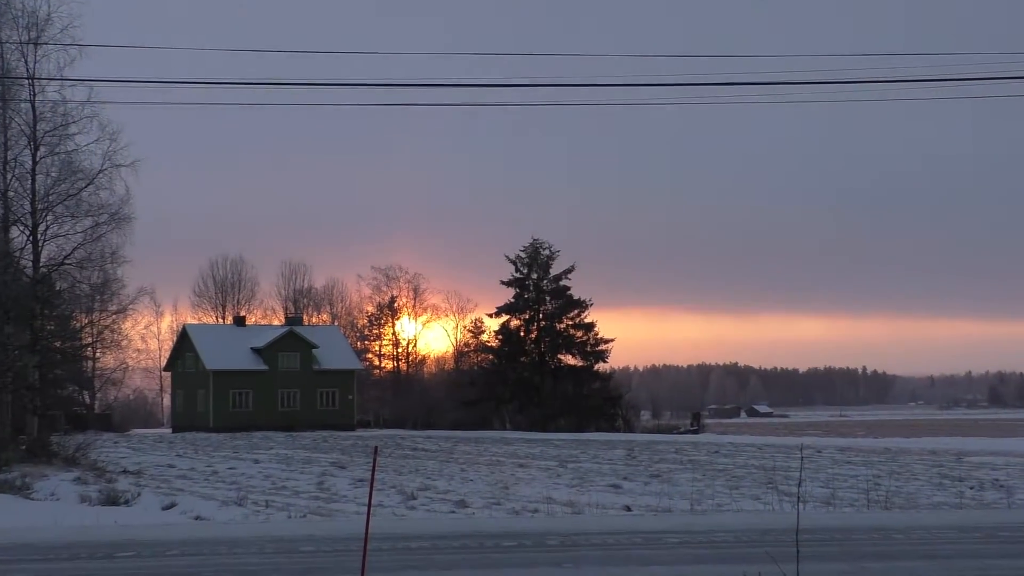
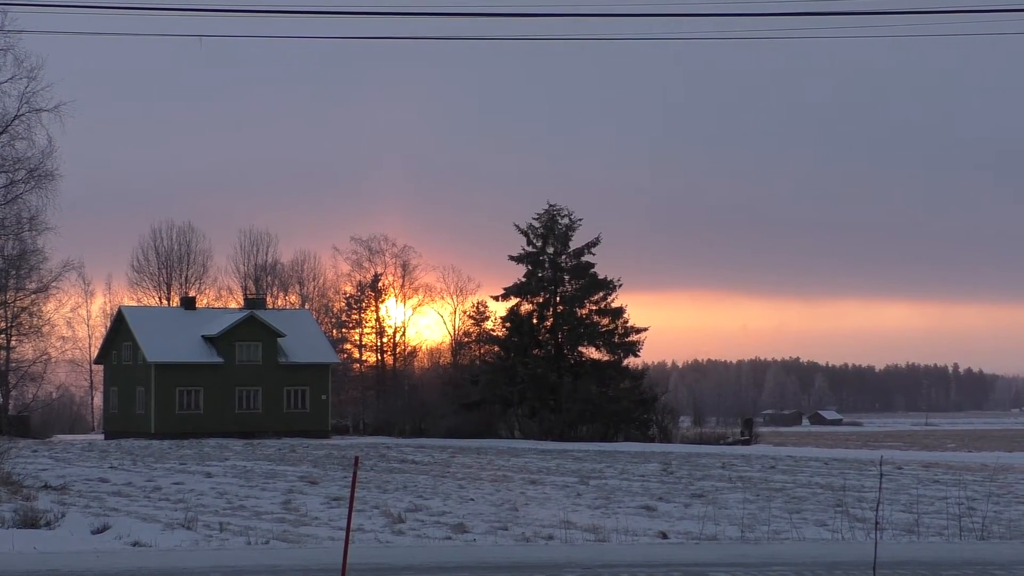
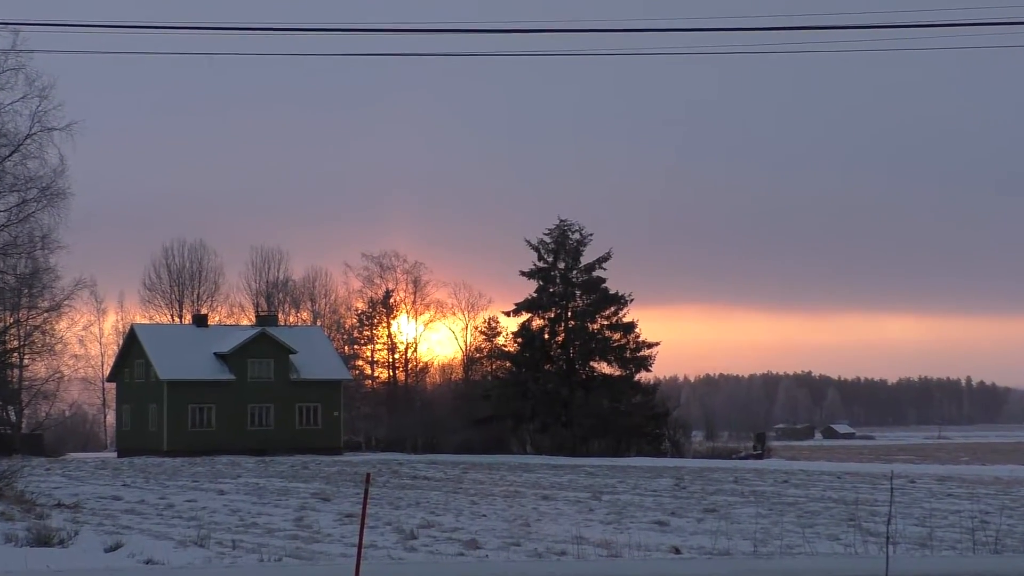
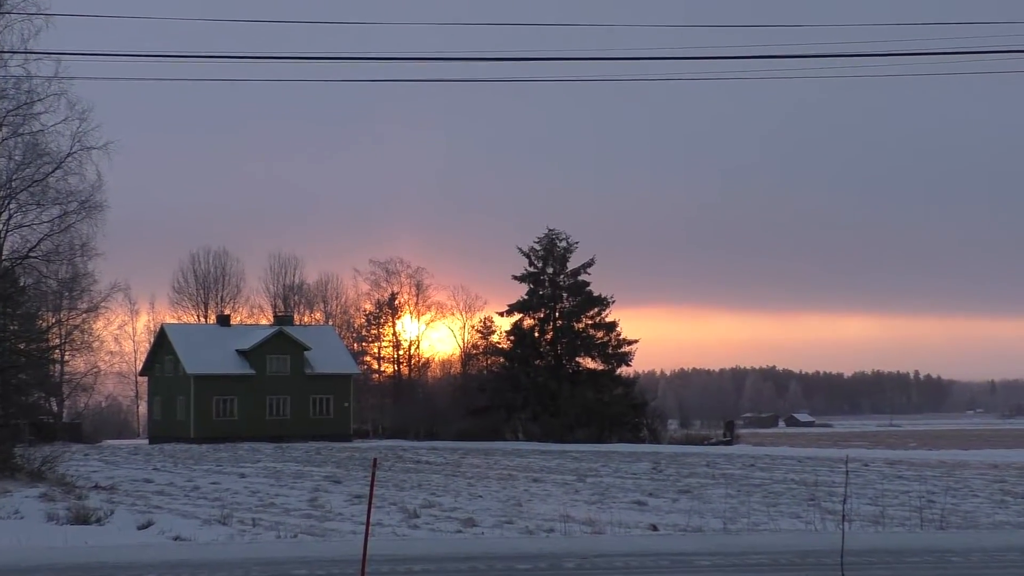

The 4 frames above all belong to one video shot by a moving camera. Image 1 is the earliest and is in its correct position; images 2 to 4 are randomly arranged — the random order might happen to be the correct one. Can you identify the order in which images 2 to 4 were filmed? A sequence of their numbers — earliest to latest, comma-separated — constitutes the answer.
4, 3, 2
